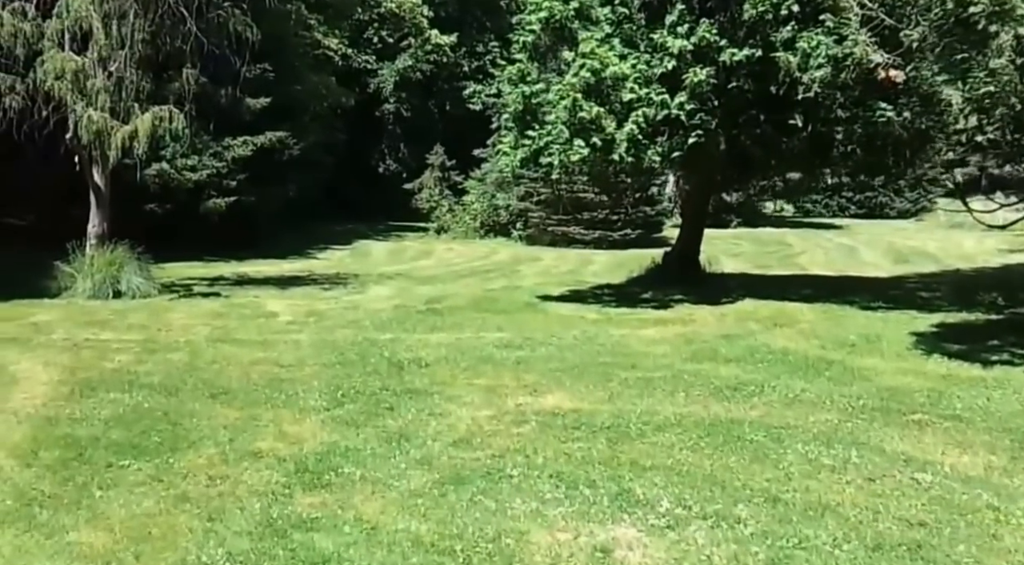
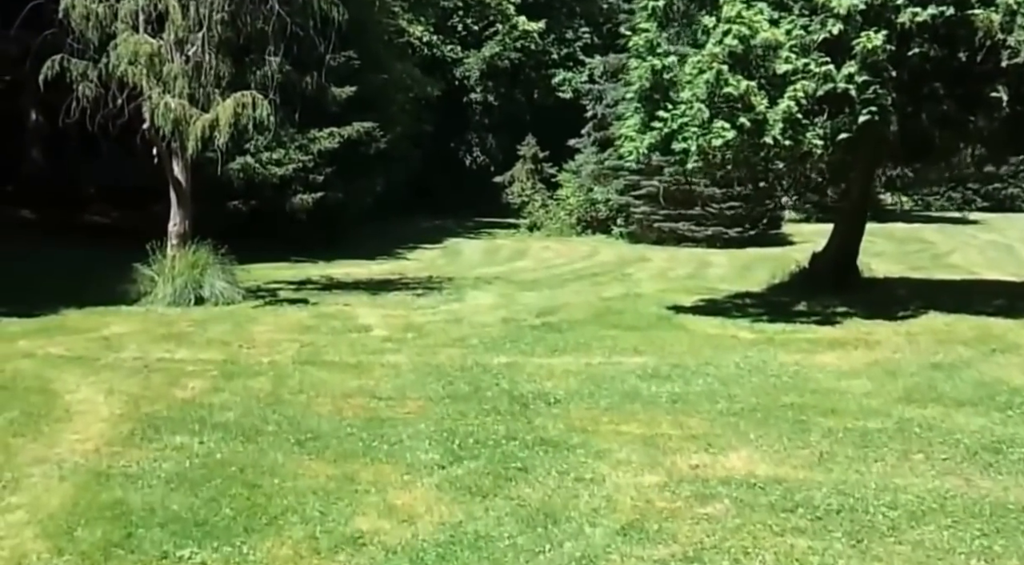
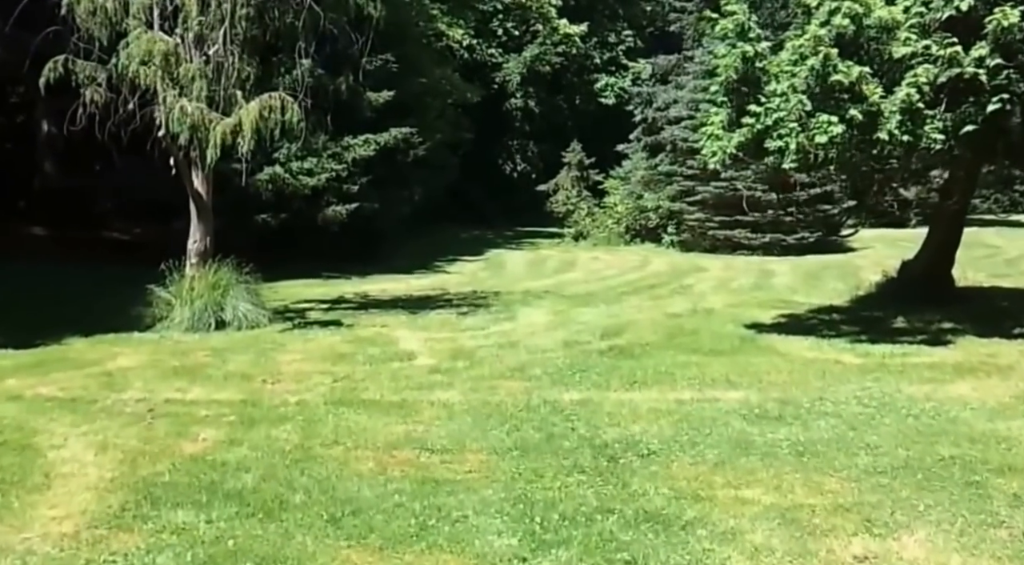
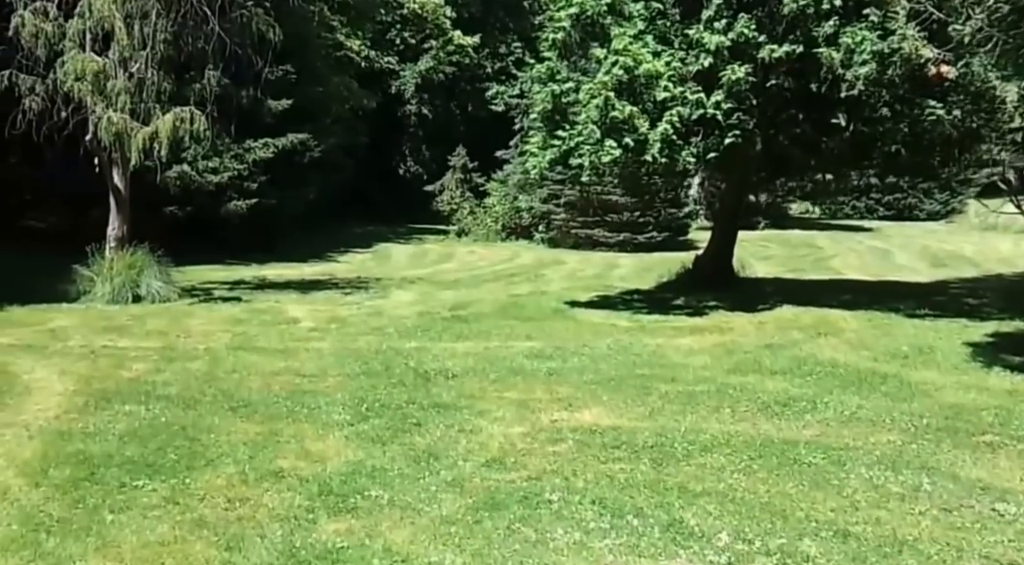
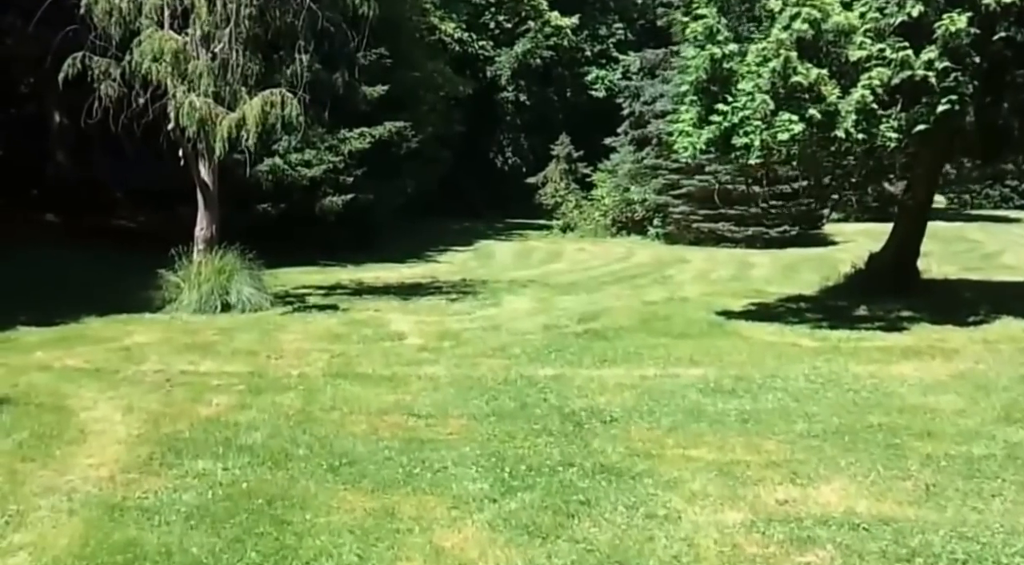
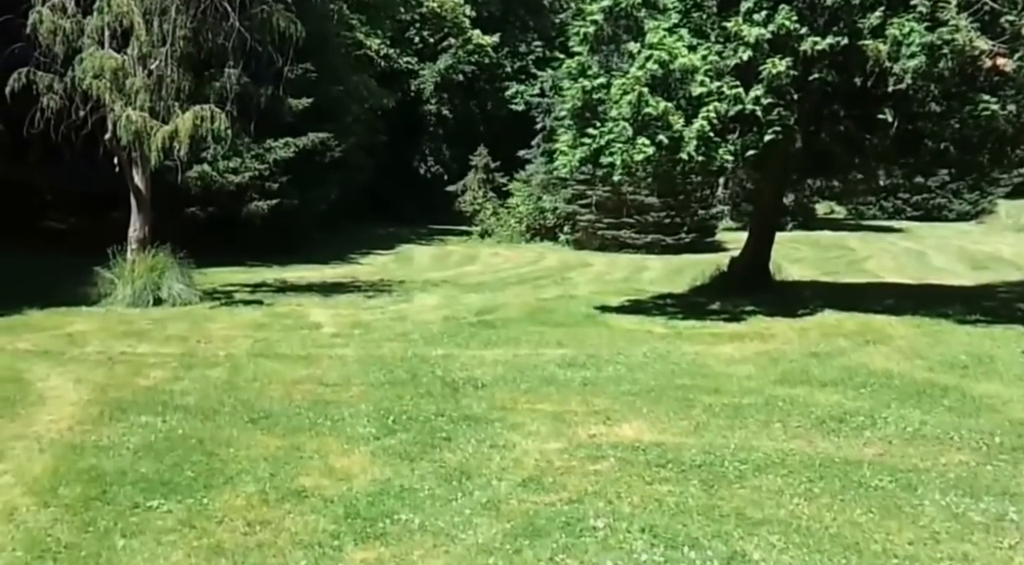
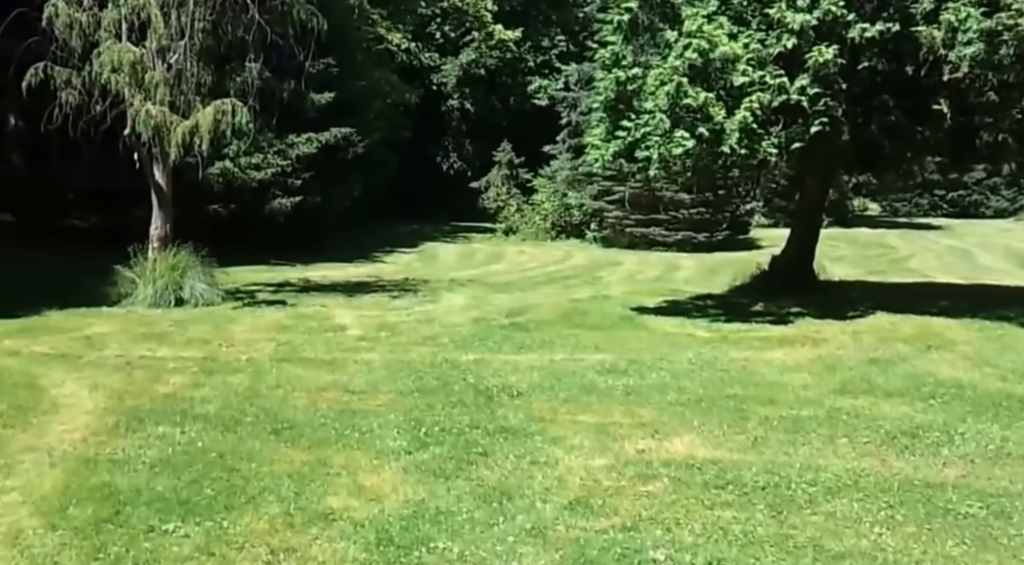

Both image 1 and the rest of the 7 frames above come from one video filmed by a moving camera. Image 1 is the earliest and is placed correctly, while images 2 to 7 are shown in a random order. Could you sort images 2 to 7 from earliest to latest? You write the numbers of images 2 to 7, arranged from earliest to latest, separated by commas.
4, 6, 7, 2, 5, 3
